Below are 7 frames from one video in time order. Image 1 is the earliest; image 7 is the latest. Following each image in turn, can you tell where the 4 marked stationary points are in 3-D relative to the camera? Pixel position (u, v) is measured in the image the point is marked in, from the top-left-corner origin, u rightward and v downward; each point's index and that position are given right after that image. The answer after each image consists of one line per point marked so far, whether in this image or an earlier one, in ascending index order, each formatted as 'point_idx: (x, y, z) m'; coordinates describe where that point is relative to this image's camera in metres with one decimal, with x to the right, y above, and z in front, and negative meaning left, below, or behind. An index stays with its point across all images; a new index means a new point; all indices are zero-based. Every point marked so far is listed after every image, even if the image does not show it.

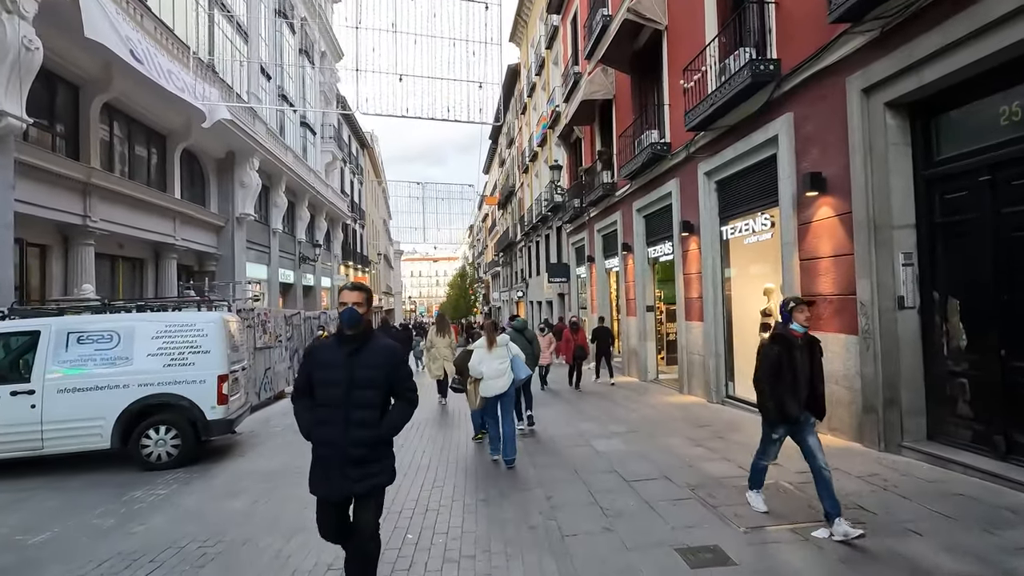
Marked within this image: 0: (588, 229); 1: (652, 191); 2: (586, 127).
0: (+2.8, +2.2, +19.8) m
1: (+3.4, +2.4, +13.1) m
2: (+2.7, +5.8, +19.4) m
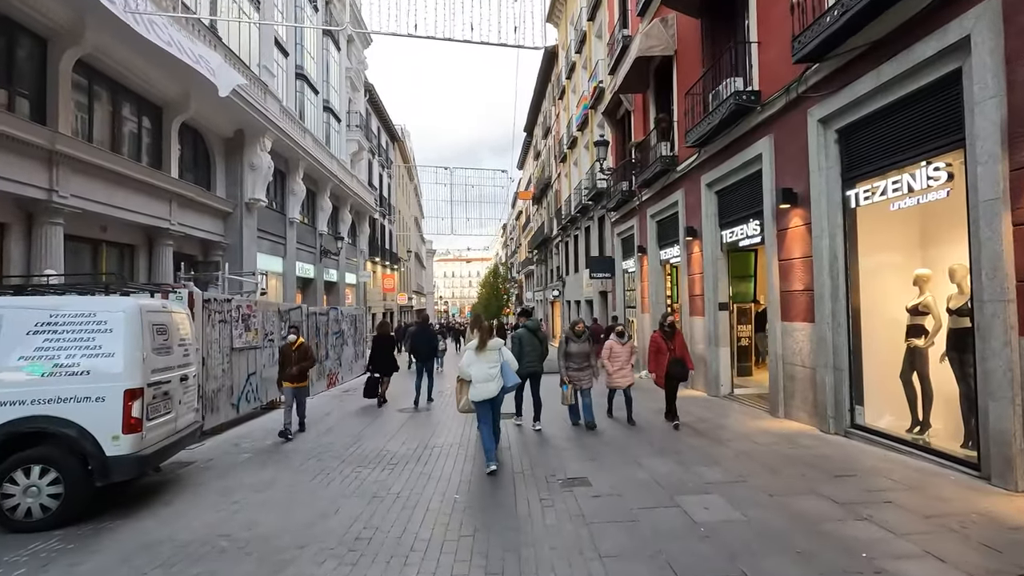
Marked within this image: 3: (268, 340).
0: (+4.1, +2.3, +17.1) m
1: (+4.3, +2.5, +10.4) m
2: (+3.9, +6.0, +16.7) m
3: (-4.7, -1.0, +10.4) m
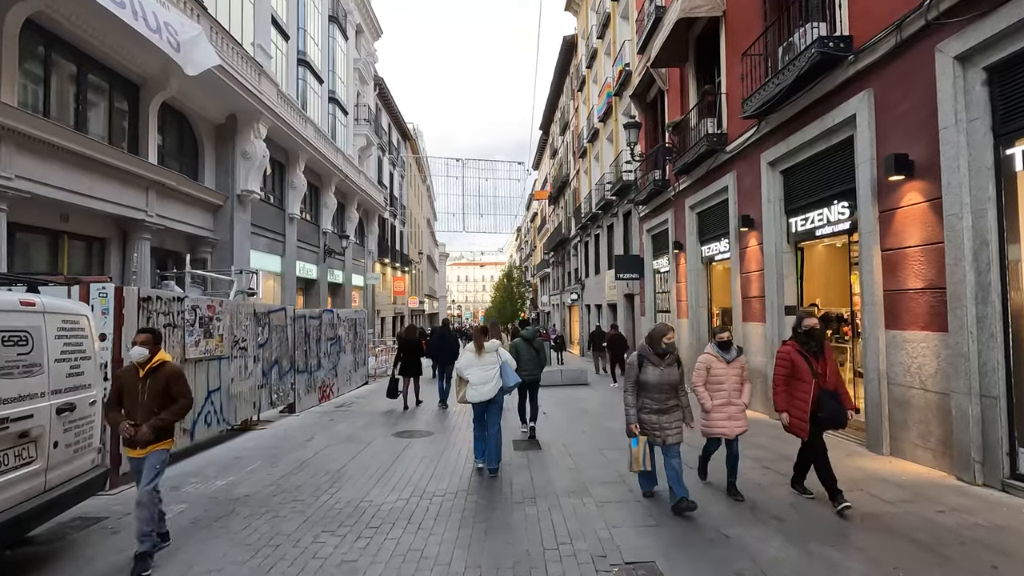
0: (+4.6, +2.3, +15.1) m
1: (+4.6, +2.5, +8.4) m
2: (+4.4, +5.9, +14.8) m
3: (-4.4, -1.0, +8.6) m
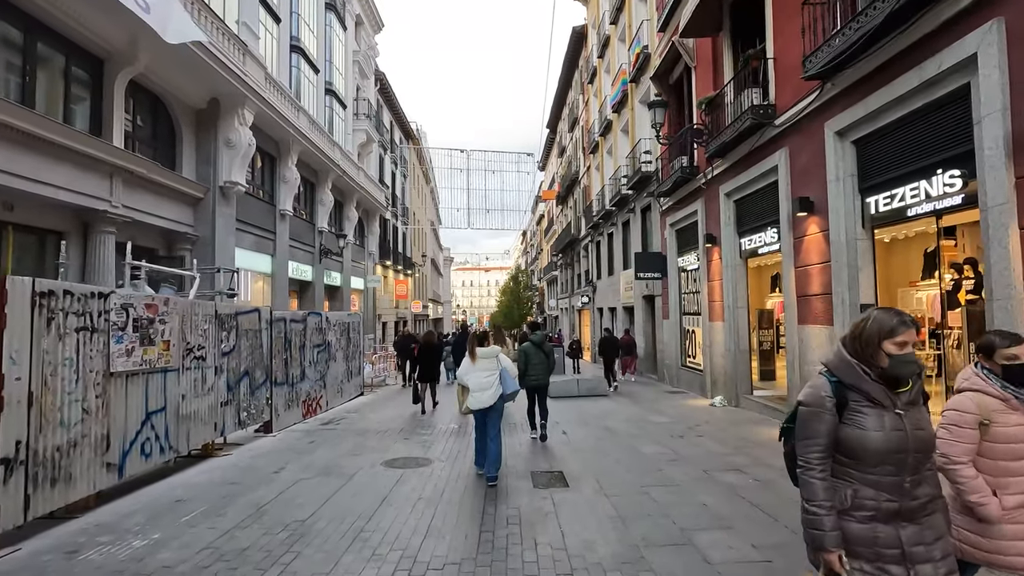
0: (+4.9, +2.3, +13.4) m
1: (+4.8, +2.6, +6.8) m
2: (+4.7, +6.0, +13.2) m
3: (-4.2, -0.9, +7.0) m
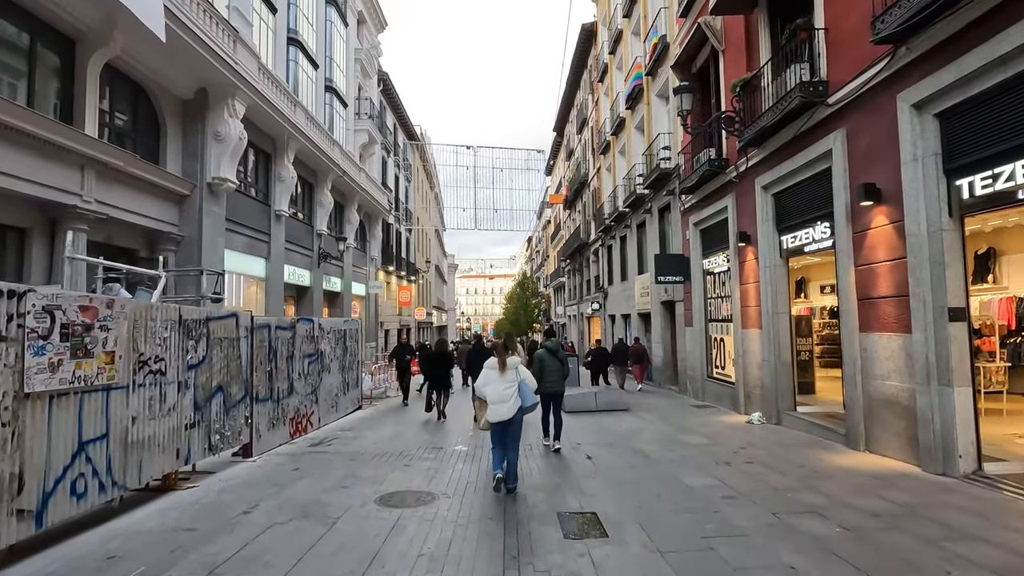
0: (+5.1, +2.2, +12.2) m
1: (+5.1, +2.6, +5.6) m
2: (+5.0, +5.9, +12.0) m
3: (-3.9, -0.9, +5.8) m
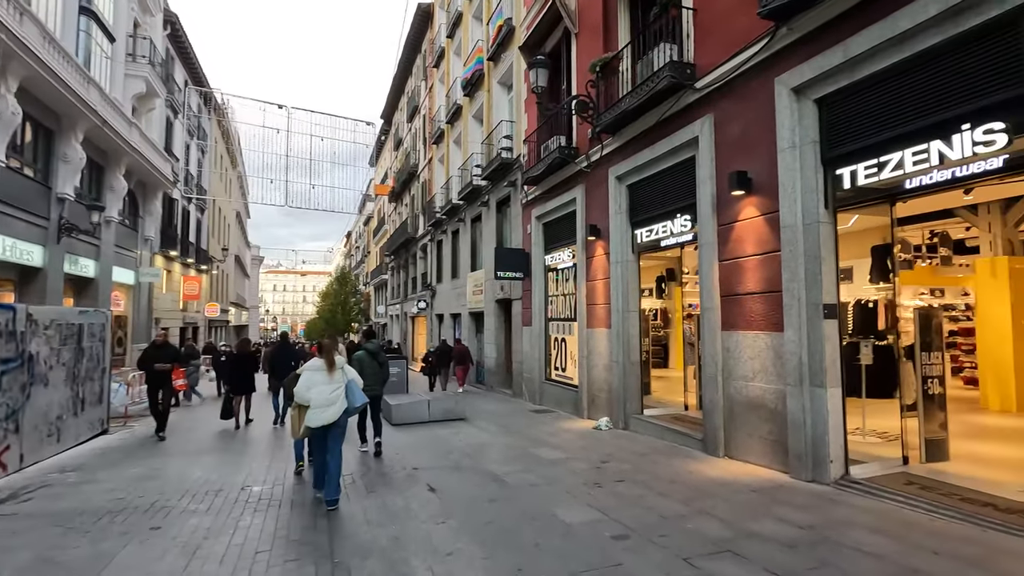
0: (+1.6, +2.3, +11.5) m
1: (+3.7, +2.7, +5.2) m
2: (+1.6, +5.9, +11.3) m
3: (-5.0, -0.6, +2.5) m
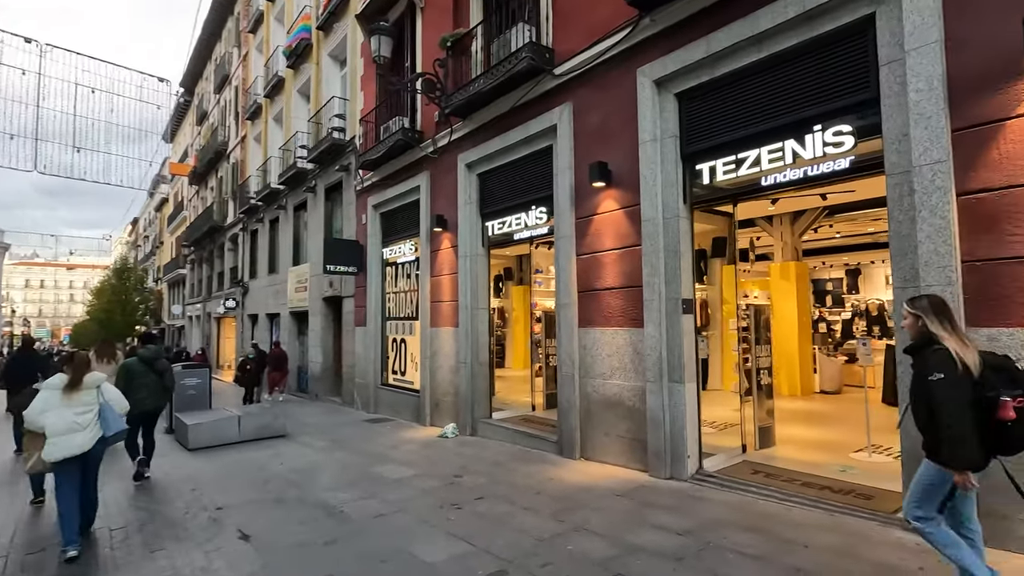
0: (-1.6, +2.4, +10.6) m
1: (+2.4, +2.7, +5.3) m
2: (-1.4, +6.0, +10.5) m
3: (-5.0, -0.4, 0.0) m
